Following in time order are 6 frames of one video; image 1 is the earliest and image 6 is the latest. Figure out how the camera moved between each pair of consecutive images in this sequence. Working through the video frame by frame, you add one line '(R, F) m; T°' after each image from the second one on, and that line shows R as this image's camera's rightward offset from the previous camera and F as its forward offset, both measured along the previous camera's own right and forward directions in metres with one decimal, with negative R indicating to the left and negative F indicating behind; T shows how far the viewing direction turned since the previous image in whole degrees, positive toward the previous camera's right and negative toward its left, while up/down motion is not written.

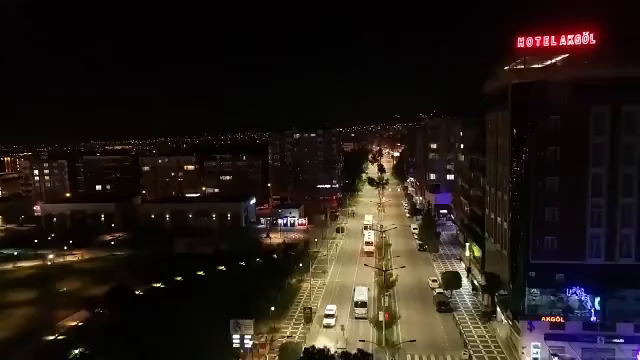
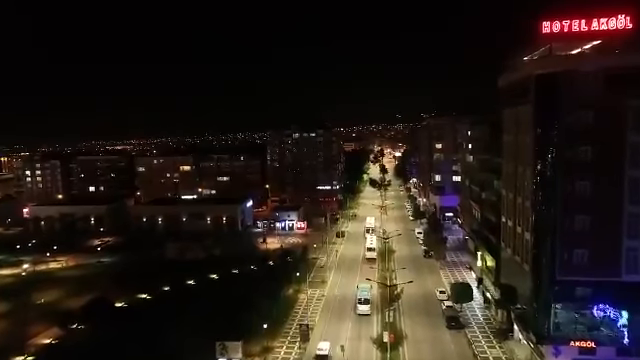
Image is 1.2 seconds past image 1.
(+0.1, +1.4) m; 0°
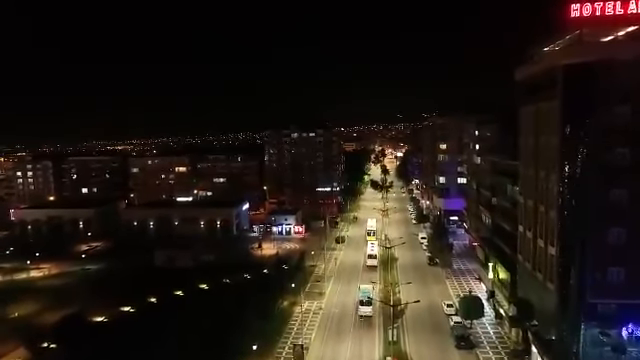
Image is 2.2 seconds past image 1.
(+0.1, +1.4) m; 0°
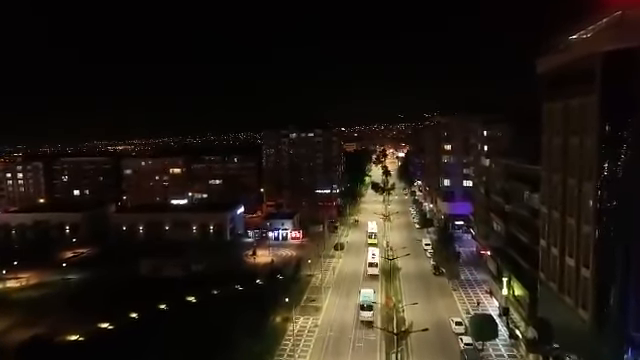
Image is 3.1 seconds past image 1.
(+0.1, +1.4) m; 0°
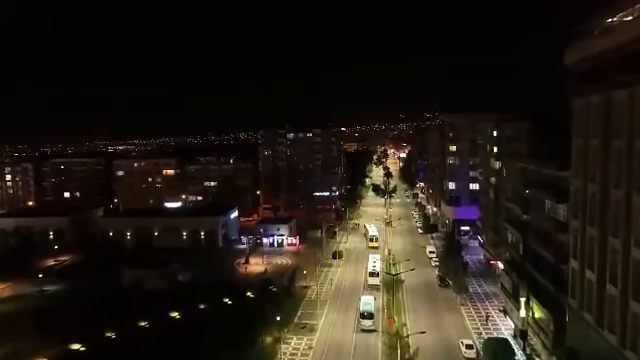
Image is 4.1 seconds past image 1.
(+0.2, +1.5) m; 0°
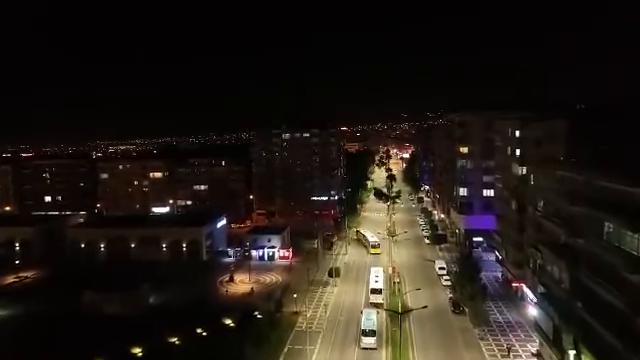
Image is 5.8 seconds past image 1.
(+0.3, +2.7) m; 0°
